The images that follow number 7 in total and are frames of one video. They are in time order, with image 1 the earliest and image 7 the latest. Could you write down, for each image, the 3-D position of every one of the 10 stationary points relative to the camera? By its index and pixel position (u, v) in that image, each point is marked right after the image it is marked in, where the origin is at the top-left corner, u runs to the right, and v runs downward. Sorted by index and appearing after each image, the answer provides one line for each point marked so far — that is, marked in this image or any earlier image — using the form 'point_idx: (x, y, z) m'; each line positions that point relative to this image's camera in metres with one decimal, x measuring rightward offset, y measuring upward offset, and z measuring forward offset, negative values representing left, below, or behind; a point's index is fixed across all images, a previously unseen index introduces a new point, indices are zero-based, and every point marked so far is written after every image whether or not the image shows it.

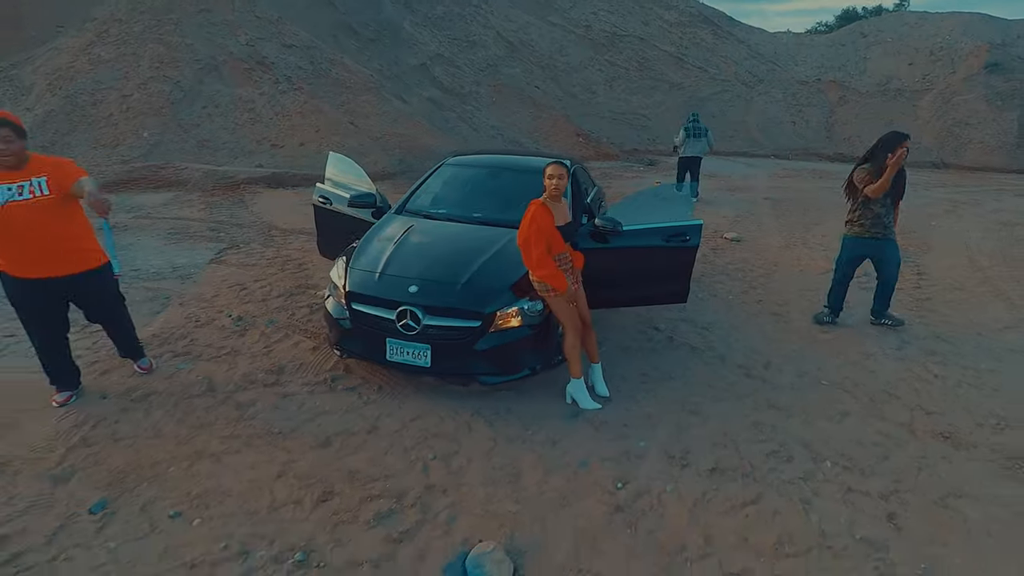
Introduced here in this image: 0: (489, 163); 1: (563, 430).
0: (-0.2, +1.2, +5.5) m
1: (+0.3, -0.9, +3.6) m
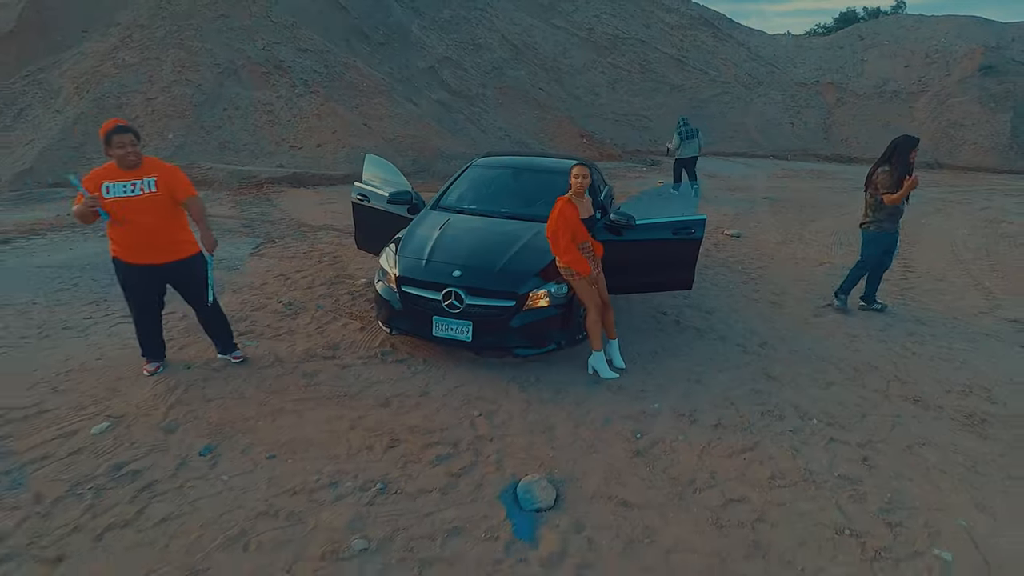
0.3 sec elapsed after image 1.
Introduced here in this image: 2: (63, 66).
0: (0.0, +1.3, +6.1) m
1: (+0.5, -0.8, +4.2) m
2: (-11.7, +5.8, +15.0) m
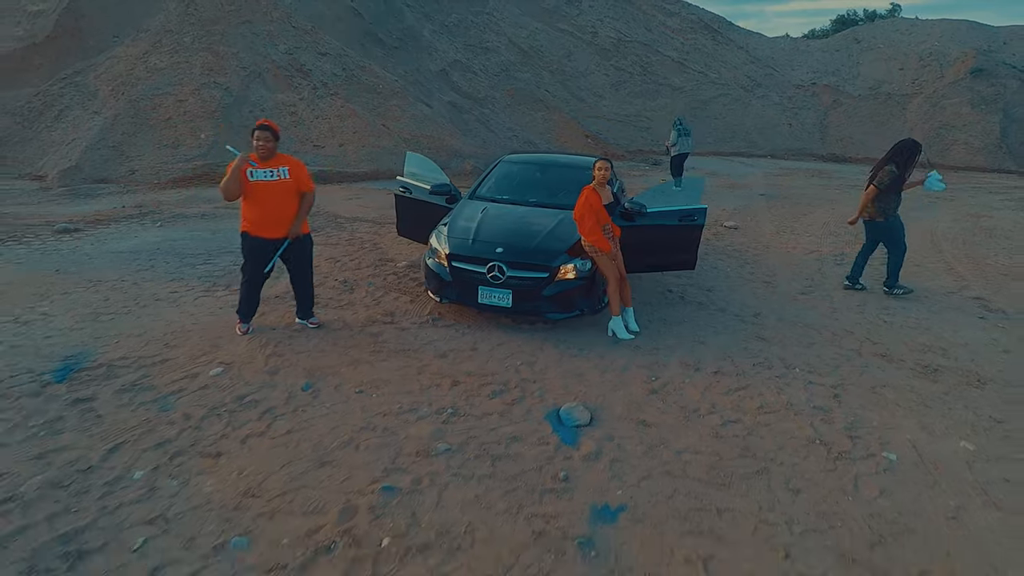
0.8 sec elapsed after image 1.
0: (+0.3, +1.6, +6.9) m
1: (+0.8, -0.6, +5.0) m
2: (-11.4, +6.0, +15.8) m
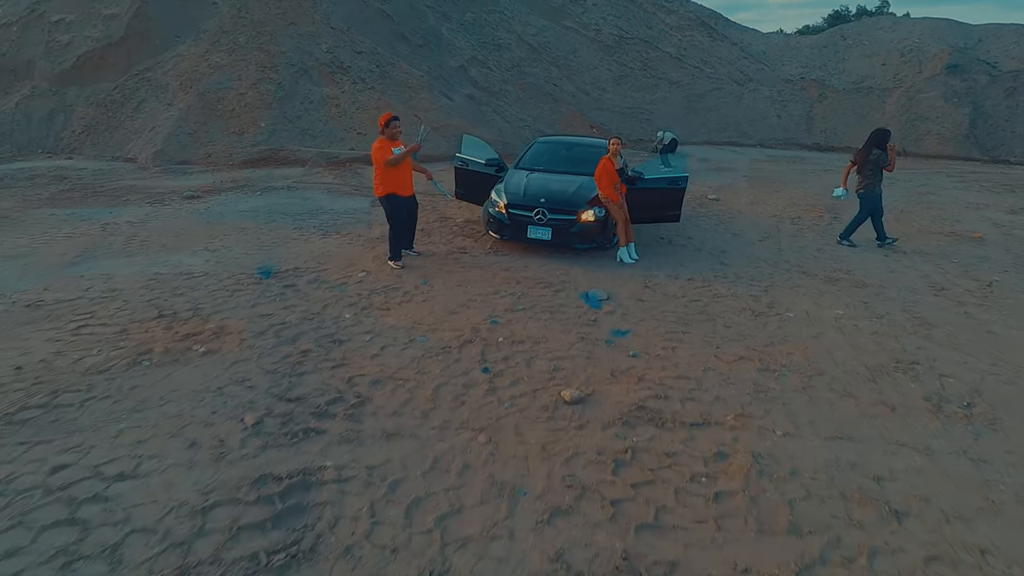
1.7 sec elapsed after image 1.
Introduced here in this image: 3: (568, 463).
0: (+0.9, +2.4, +9.3) m
1: (+1.4, +0.3, +7.4) m
2: (-10.9, +7.0, +18.1) m
3: (+0.3, -1.1, +3.5) m
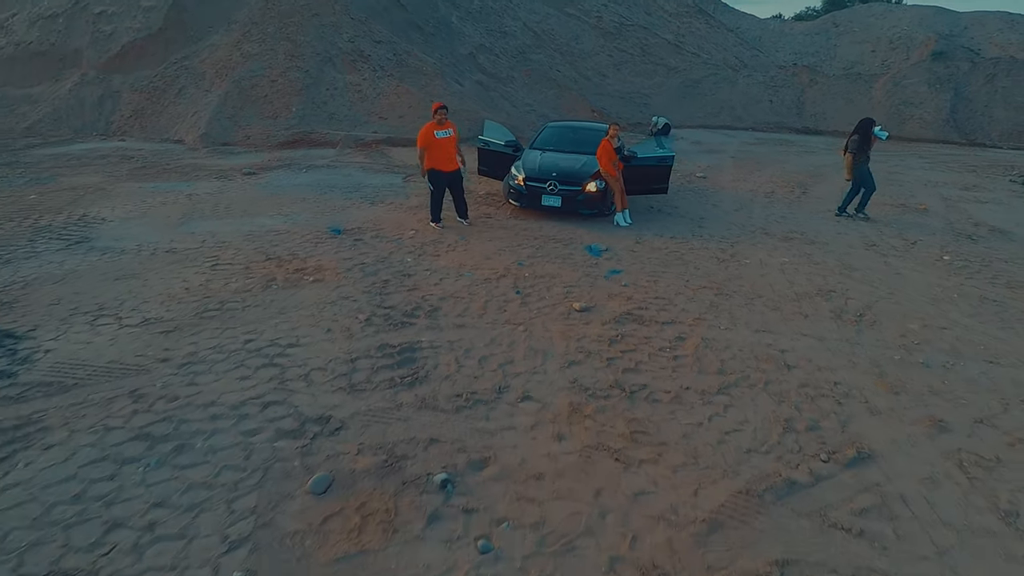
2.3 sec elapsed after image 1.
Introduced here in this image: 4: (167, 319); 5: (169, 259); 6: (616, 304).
0: (+1.1, +3.1, +11.0) m
1: (+1.6, +0.9, +9.1) m
2: (-10.6, +8.0, +19.6) m
3: (+0.6, -0.5, +5.3) m
4: (-3.3, -0.3, +5.5) m
5: (-4.3, +0.4, +7.1) m
6: (+1.1, -0.2, +6.1) m
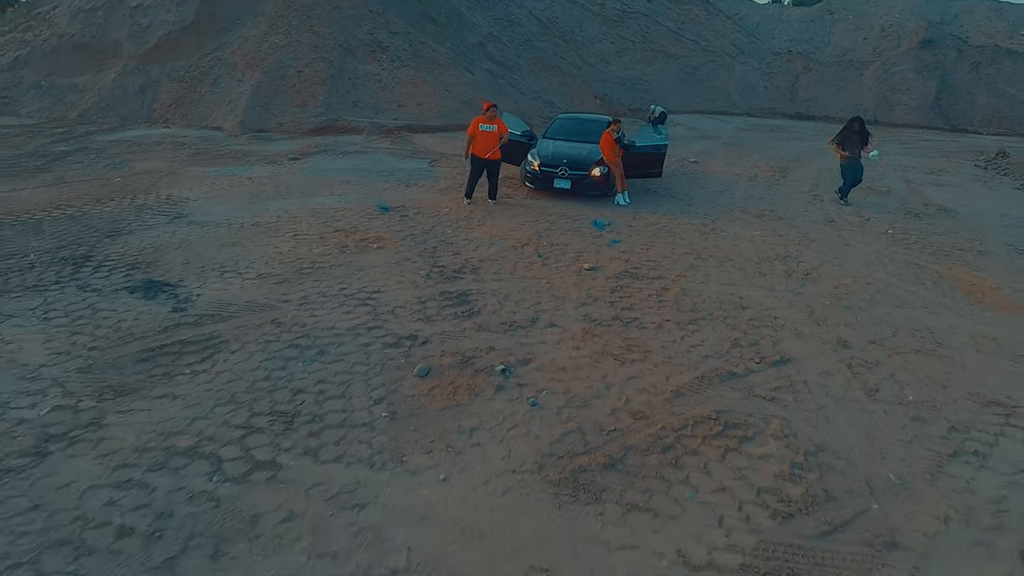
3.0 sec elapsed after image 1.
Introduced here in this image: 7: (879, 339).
0: (+1.5, +3.8, +12.6) m
1: (+2.0, +1.5, +10.8) m
2: (-10.3, +8.9, +21.1) m
3: (+0.9, 0.0, +7.0) m
4: (-3.0, +0.2, +7.3) m
5: (-4.0, +0.9, +8.9) m
6: (+1.4, +0.3, +7.8) m
7: (+3.9, -0.5, +6.0) m
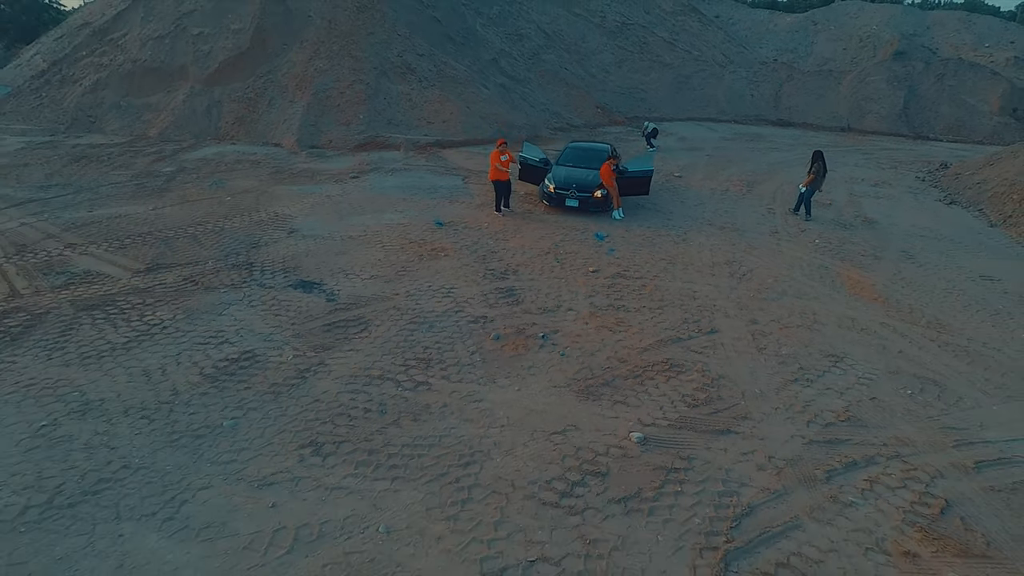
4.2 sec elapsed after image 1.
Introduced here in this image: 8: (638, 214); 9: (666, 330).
0: (+2.0, +3.9, +16.0) m
1: (+2.5, +1.7, +14.3) m
2: (-9.8, +9.3, +24.4) m
3: (+1.5, 0.0, +10.5) m
4: (-2.5, +0.2, +10.7) m
5: (-3.4, +1.0, +12.3) m
6: (+2.0, +0.4, +11.3) m
7: (+4.4, -0.5, +9.5) m
8: (+3.3, +1.9, +14.9) m
9: (+2.4, -0.7, +8.9) m
